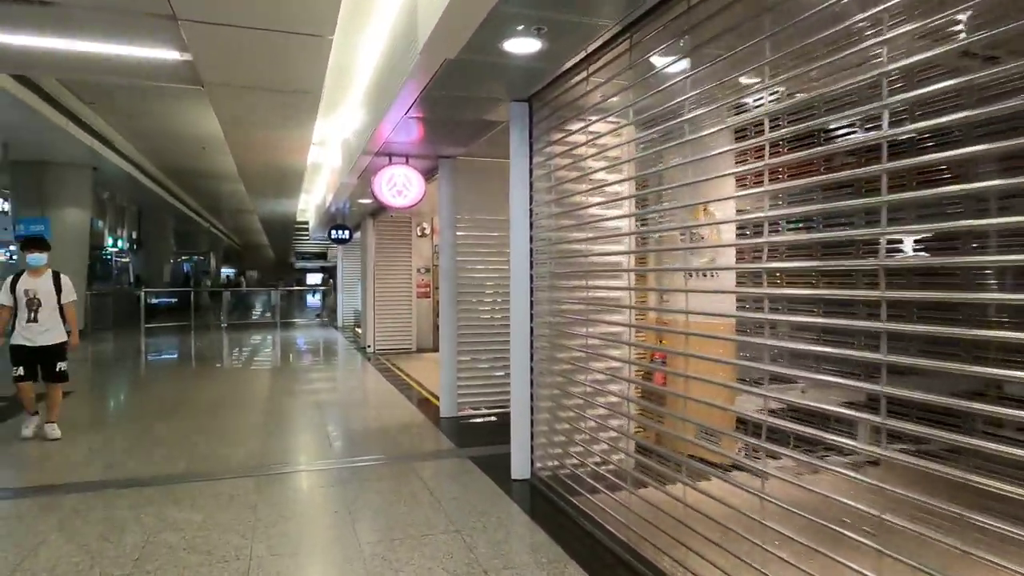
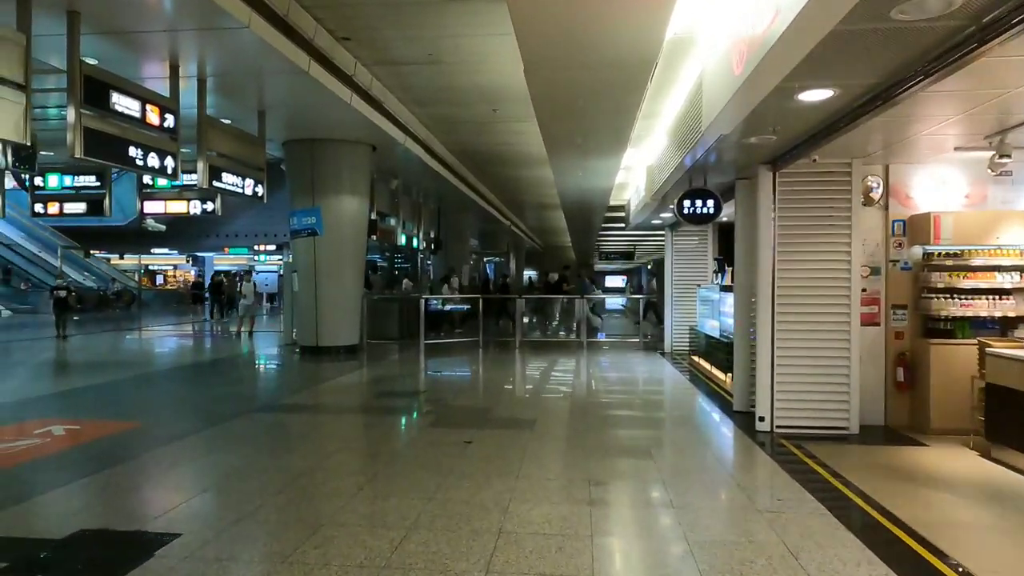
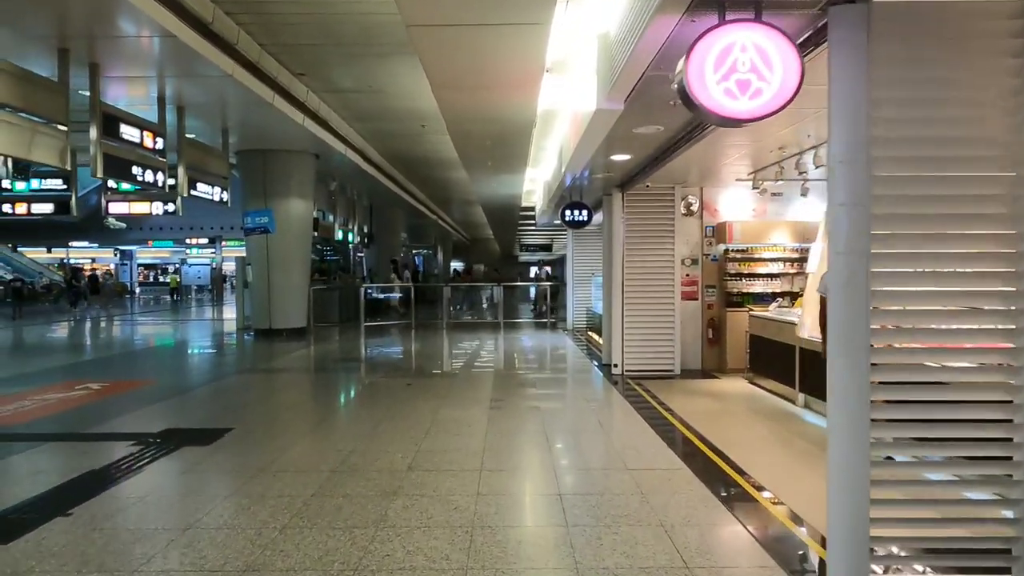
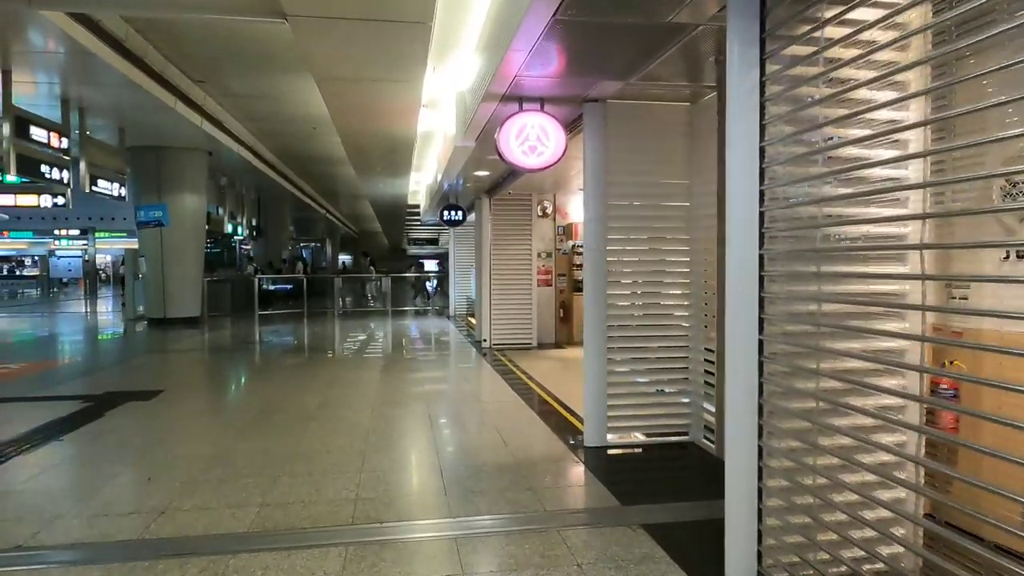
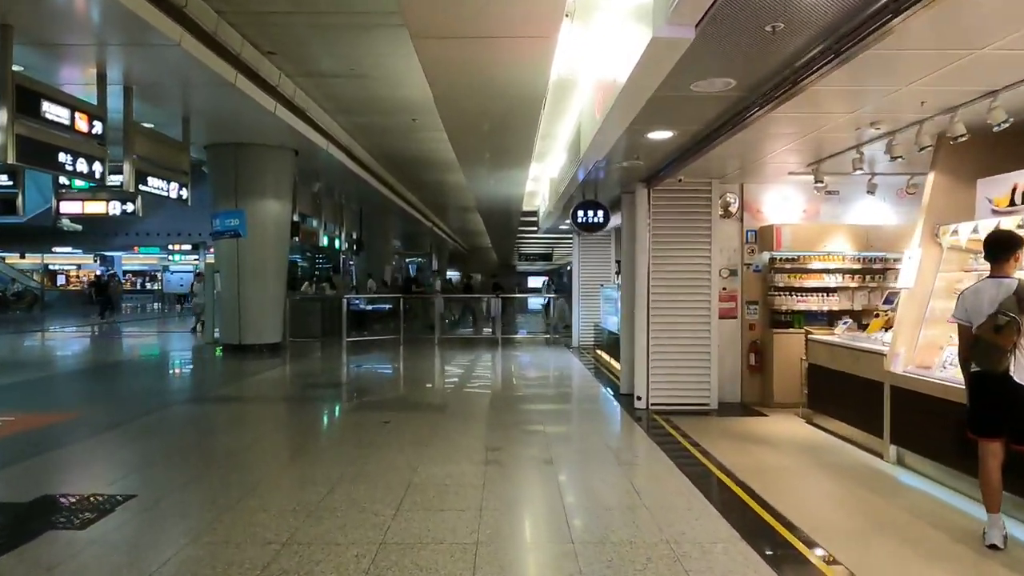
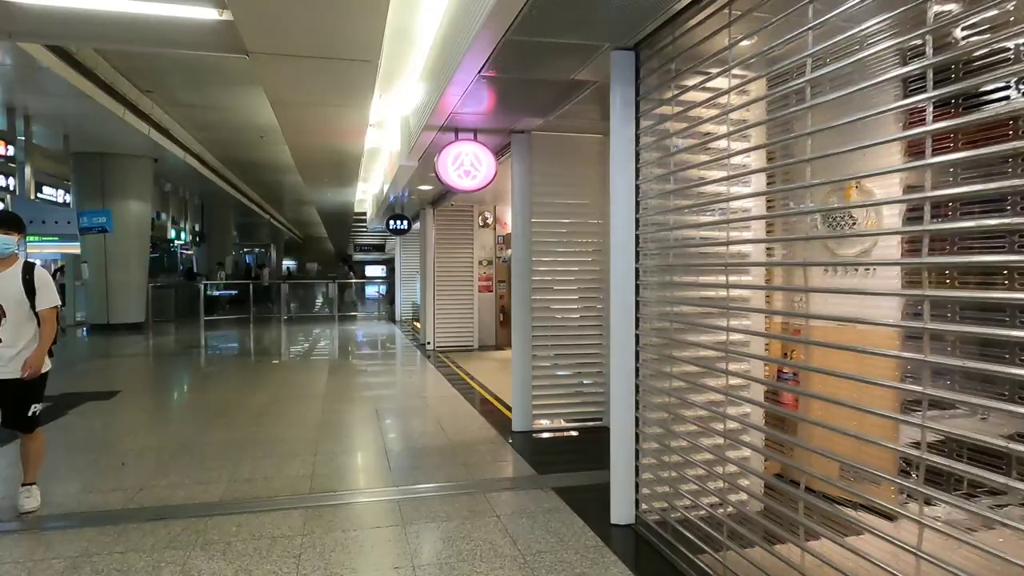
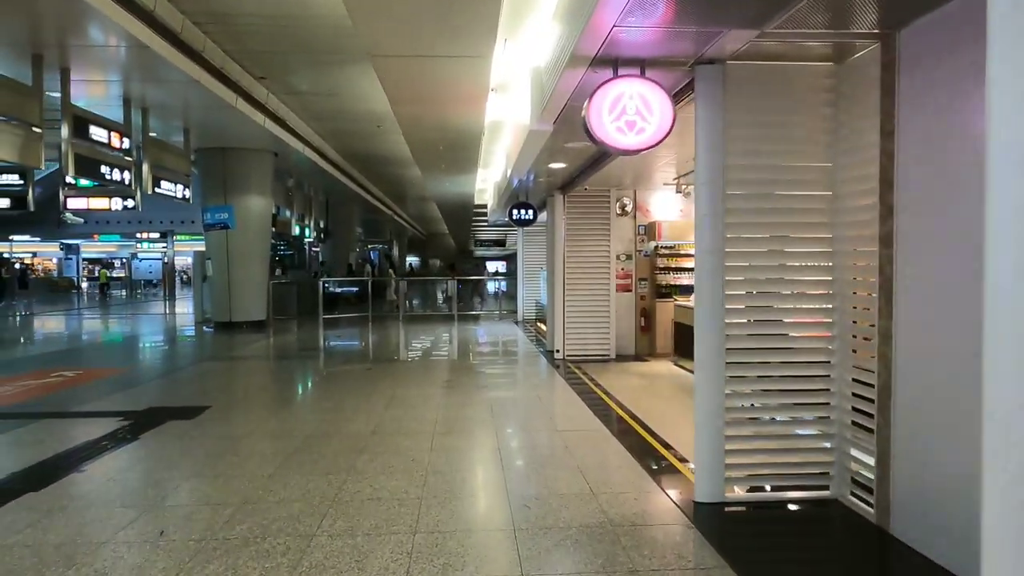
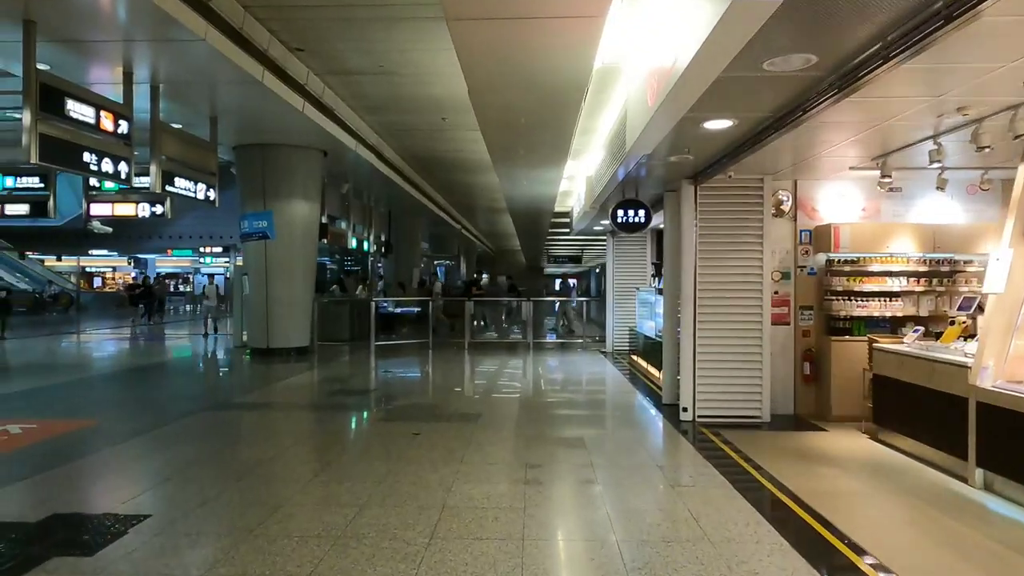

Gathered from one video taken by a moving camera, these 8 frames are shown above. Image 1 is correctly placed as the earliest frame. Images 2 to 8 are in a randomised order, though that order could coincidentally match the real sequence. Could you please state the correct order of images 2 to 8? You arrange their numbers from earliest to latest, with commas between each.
6, 4, 7, 3, 5, 8, 2
